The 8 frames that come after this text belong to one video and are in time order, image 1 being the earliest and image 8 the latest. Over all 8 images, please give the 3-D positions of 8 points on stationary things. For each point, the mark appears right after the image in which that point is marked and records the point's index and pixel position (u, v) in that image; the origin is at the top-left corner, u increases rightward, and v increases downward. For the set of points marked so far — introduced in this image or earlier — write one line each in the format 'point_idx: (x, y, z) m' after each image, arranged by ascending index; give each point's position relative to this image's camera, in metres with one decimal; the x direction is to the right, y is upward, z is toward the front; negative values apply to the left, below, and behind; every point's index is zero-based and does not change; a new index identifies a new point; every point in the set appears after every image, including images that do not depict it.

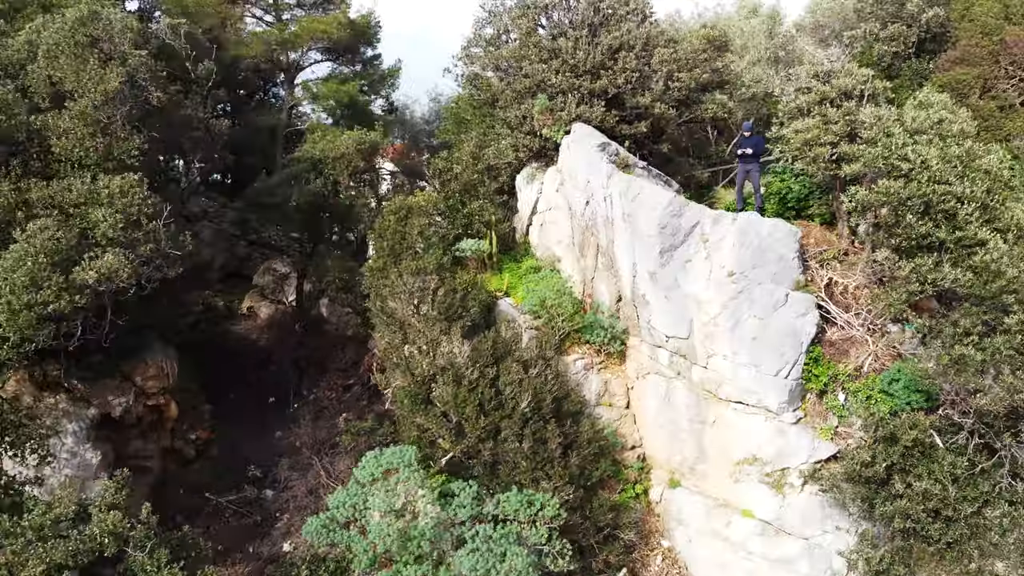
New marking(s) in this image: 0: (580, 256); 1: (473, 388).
0: (+1.1, +0.5, +10.2) m
1: (-0.5, -1.4, +8.7) m
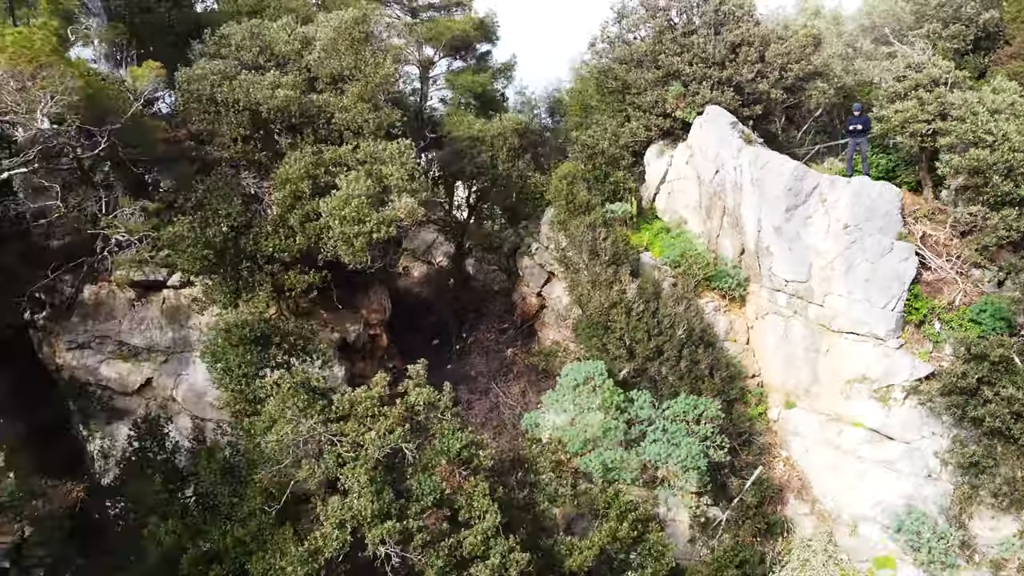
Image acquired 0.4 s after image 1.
0: (+3.9, +1.4, +12.2) m
1: (+2.3, -0.5, +10.7) m
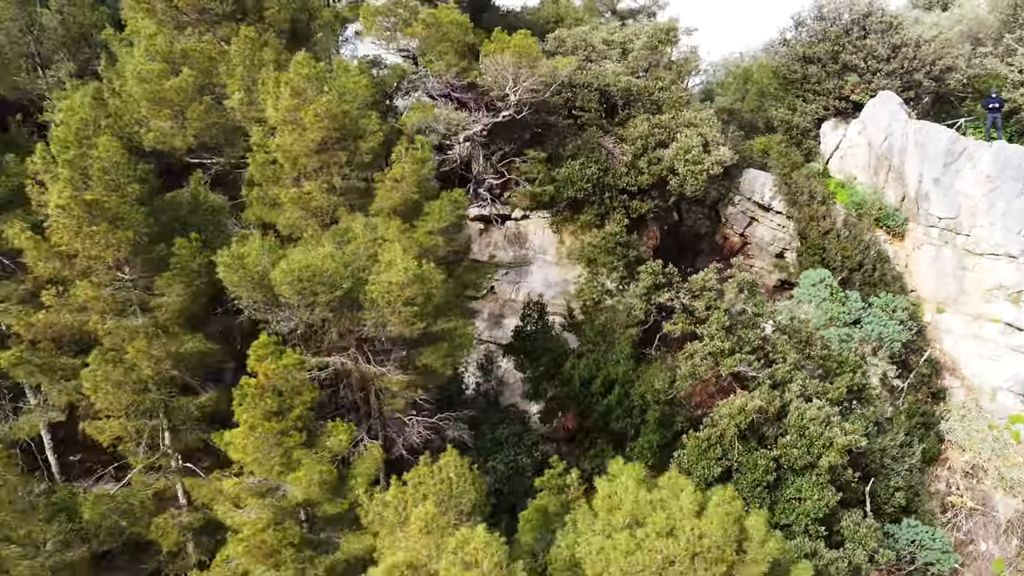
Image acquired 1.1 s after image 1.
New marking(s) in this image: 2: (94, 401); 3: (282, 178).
0: (+9.7, +3.1, +16.3) m
1: (+8.1, +1.2, +14.7) m
2: (-5.4, -1.5, +7.8) m
3: (-3.6, +1.7, +9.3) m
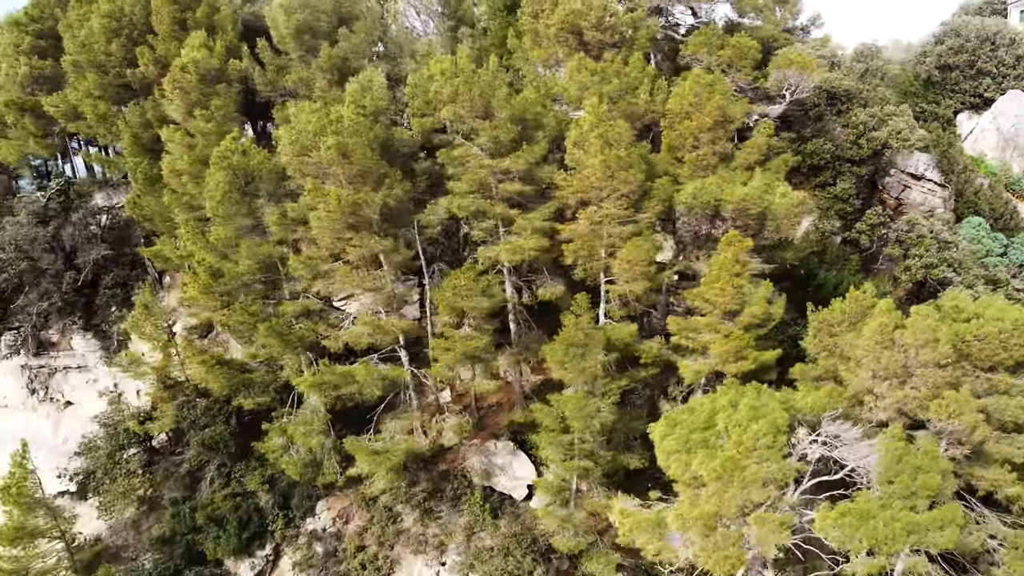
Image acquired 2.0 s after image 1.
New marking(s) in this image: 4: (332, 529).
0: (+17.7, +4.9, +21.8) m
1: (+16.1, +3.0, +20.3) m
2: (+2.5, +0.4, +13.5) m
3: (+4.2, +3.5, +15.0) m
4: (-5.0, -6.5, +16.2) m
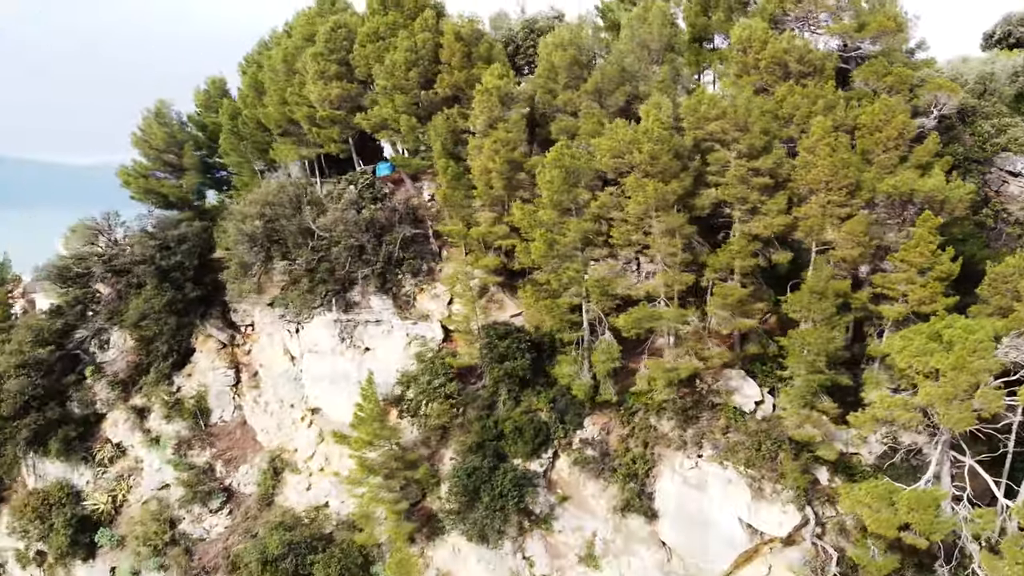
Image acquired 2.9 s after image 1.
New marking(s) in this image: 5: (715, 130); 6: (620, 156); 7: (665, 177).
0: (+25.7, +6.0, +27.2) m
1: (+24.1, +4.1, +25.7) m
2: (+10.5, +1.5, +19.0) m
3: (+12.3, +4.6, +20.4) m
4: (+3.1, -5.4, +21.8) m
5: (+6.5, +5.1, +19.6) m
6: (+3.5, +4.2, +19.3) m
7: (+4.8, +3.5, +18.9) m
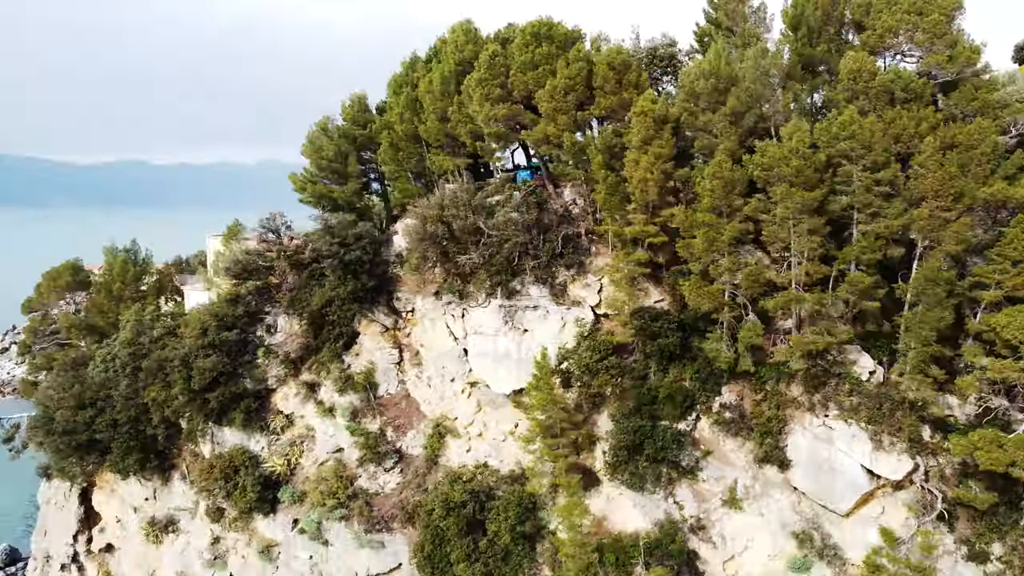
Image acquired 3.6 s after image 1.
0: (+32.3, +6.4, +31.6) m
1: (+30.7, +4.5, +30.0) m
2: (+17.0, +1.9, +23.3) m
3: (+18.8, +5.1, +24.8) m
4: (+9.6, -5.0, +26.1) m
5: (+13.1, +5.6, +23.9) m
6: (+10.1, +4.6, +23.7) m
7: (+11.3, +3.9, +23.3) m
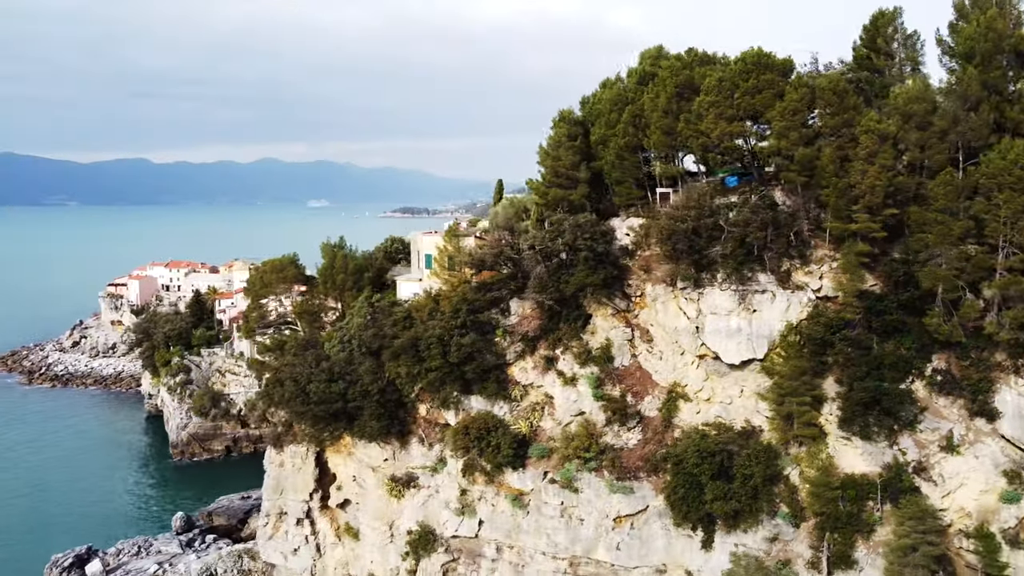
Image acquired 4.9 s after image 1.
0: (+45.4, +7.2, +37.4) m
1: (+43.8, +5.3, +35.8) m
2: (+30.2, +2.6, +29.1) m
3: (+32.0, +5.8, +30.5) m
4: (+22.8, -4.2, +31.9) m
5: (+26.3, +6.3, +29.7) m
6: (+23.3, +5.4, +29.4) m
7: (+24.5, +4.6, +29.0) m
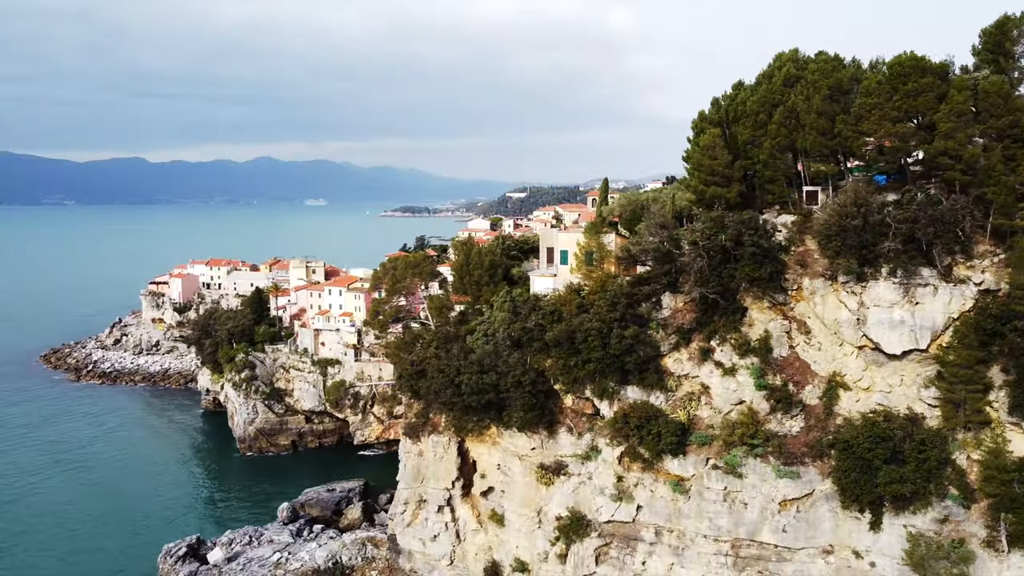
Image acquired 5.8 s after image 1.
0: (+55.8, +7.6, +39.2) m
1: (+54.2, +5.7, +37.7) m
2: (+40.6, +3.0, +30.8) m
3: (+42.4, +6.2, +32.3) m
4: (+33.2, -3.9, +33.6) m
5: (+36.7, +6.7, +31.4) m
6: (+33.7, +5.7, +31.1) m
7: (+34.9, +5.0, +30.7) m
